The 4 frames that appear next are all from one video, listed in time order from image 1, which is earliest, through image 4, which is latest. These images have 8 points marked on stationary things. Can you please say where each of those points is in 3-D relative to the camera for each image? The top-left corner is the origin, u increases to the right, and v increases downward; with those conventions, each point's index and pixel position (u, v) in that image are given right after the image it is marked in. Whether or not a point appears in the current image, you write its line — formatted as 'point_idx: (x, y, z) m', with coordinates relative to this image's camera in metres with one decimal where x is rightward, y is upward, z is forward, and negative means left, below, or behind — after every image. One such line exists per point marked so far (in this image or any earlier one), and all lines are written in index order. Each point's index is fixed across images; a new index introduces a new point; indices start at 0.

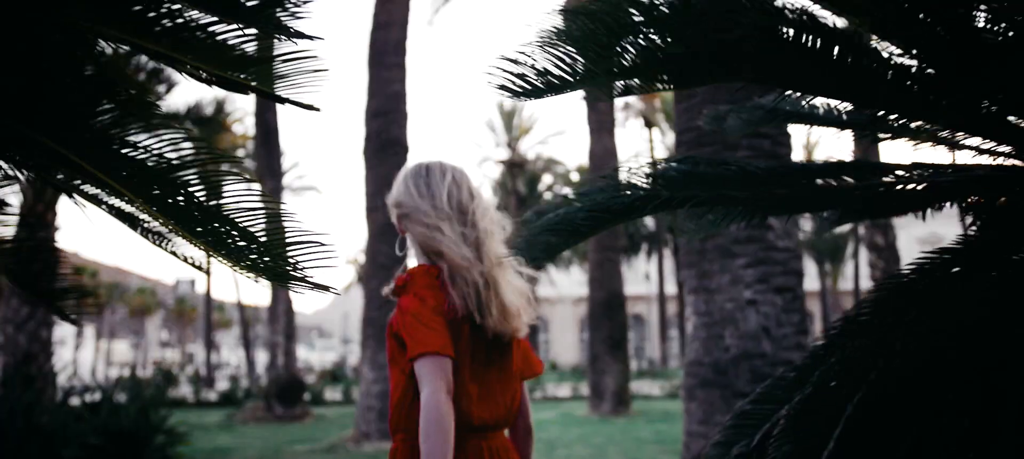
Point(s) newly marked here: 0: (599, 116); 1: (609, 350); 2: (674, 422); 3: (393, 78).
0: (+1.5, +2.0, +16.1) m
1: (+1.8, -2.2, +16.3) m
2: (+2.8, -3.4, +15.8) m
3: (-1.4, +1.8, +10.8) m
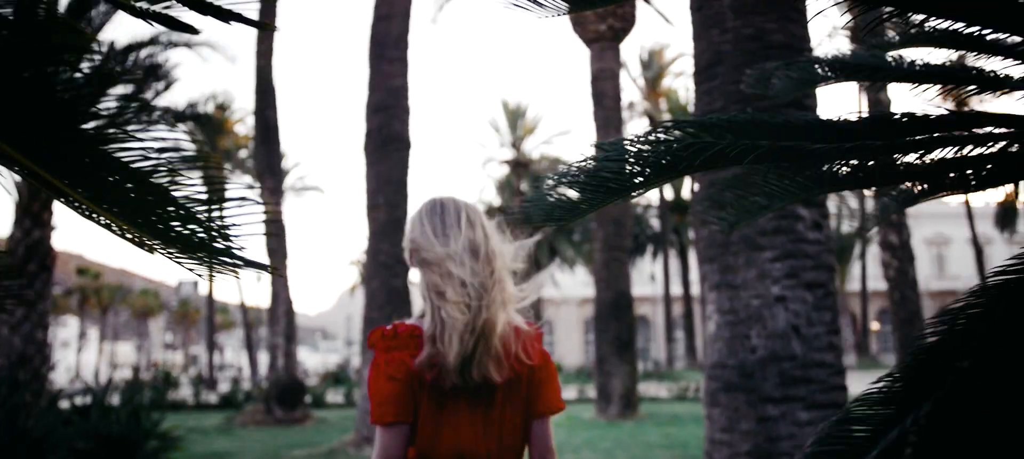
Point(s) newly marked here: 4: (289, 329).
0: (+1.6, +2.0, +15.7) m
1: (+1.9, -2.2, +15.9) m
2: (+2.9, -3.4, +15.4) m
3: (-1.4, +1.8, +10.4) m
4: (-4.5, -2.0, +17.9) m
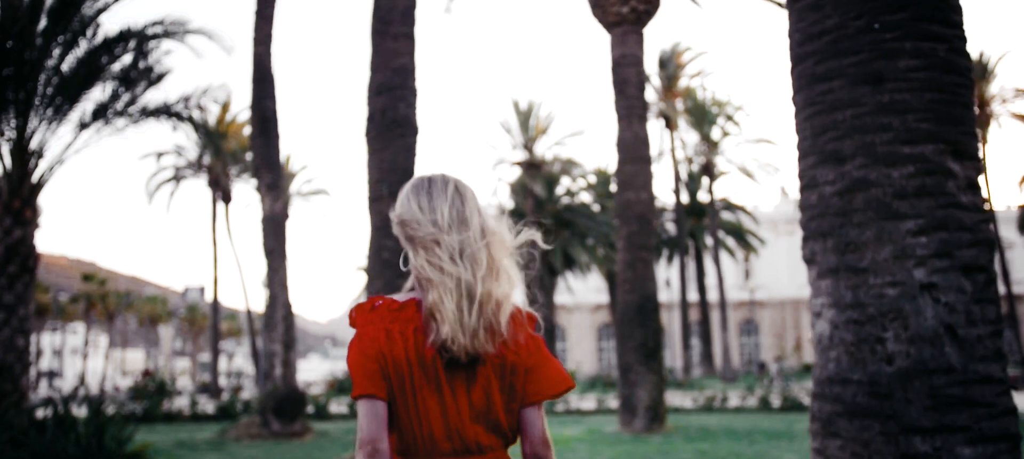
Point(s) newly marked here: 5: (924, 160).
0: (+1.9, +2.1, +14.4) m
1: (+2.1, -2.1, +14.6) m
2: (+3.2, -3.3, +14.1) m
3: (-1.2, +1.9, +9.2) m
4: (-4.2, -2.0, +16.7) m
5: (+1.5, +0.3, +3.2) m
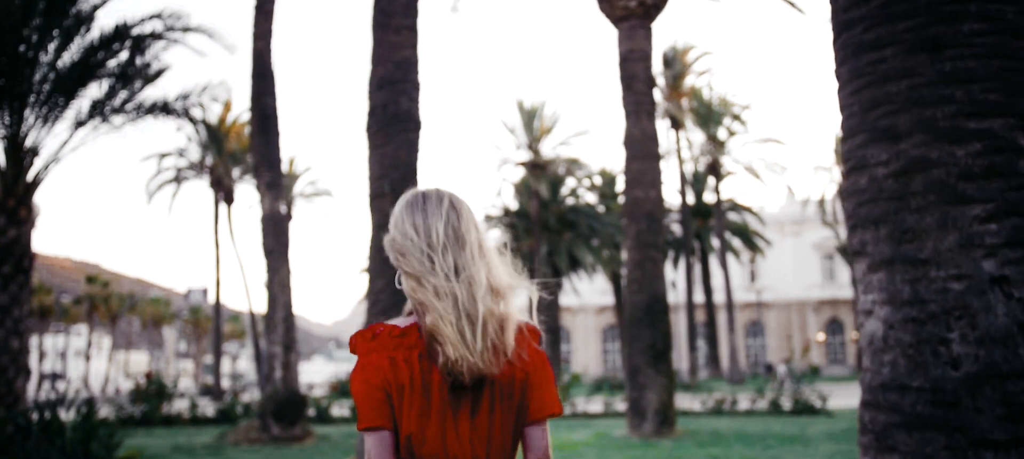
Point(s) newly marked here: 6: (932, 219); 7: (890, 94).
0: (+2.0, +2.1, +14.1) m
1: (+2.2, -2.1, +14.2) m
2: (+3.3, -3.3, +13.6) m
3: (-1.1, +1.9, +8.8) m
4: (-4.1, -2.0, +16.3) m
5: (+1.5, +0.3, +2.8) m
6: (+1.3, 0.0, +2.9) m
7: (+1.3, +0.5, +3.0) m
